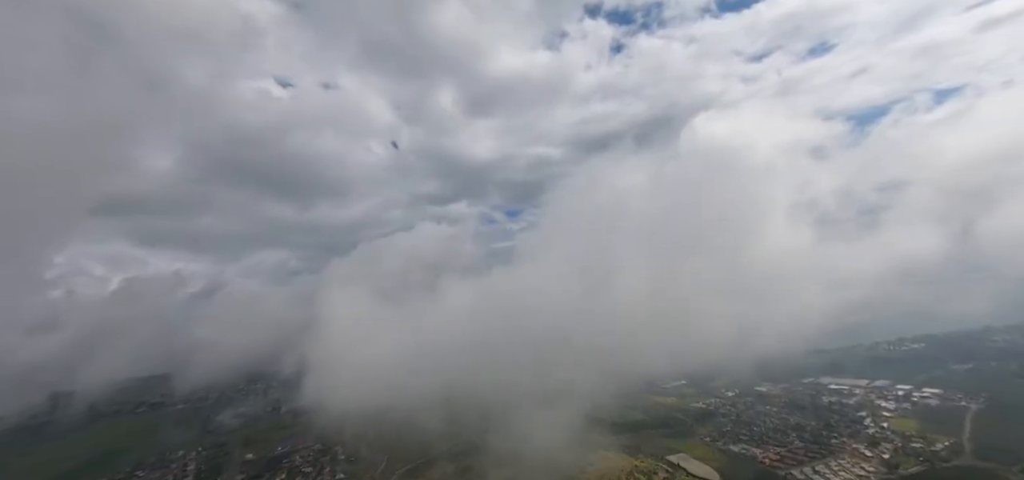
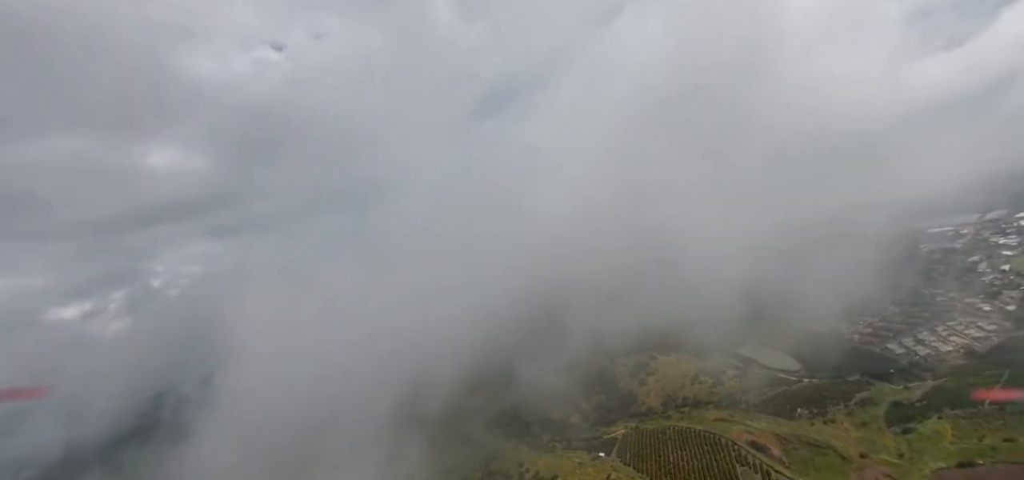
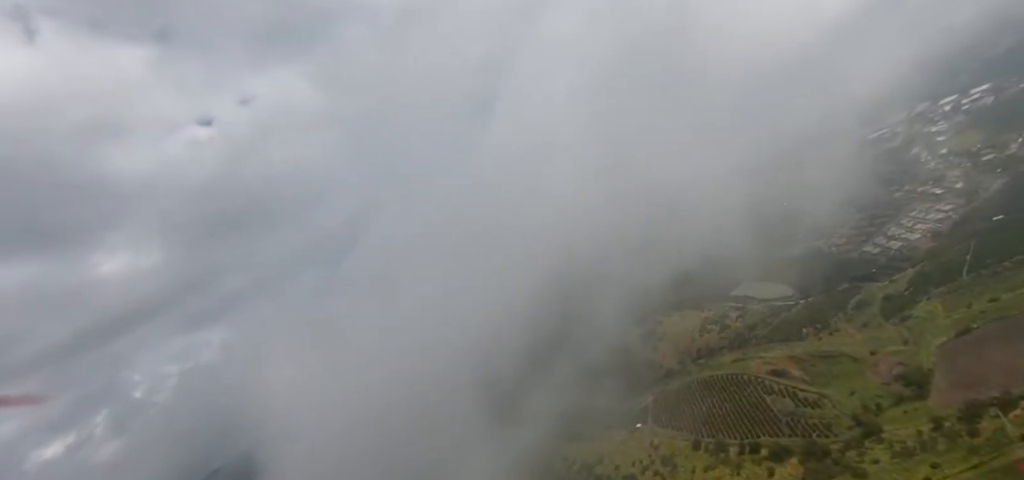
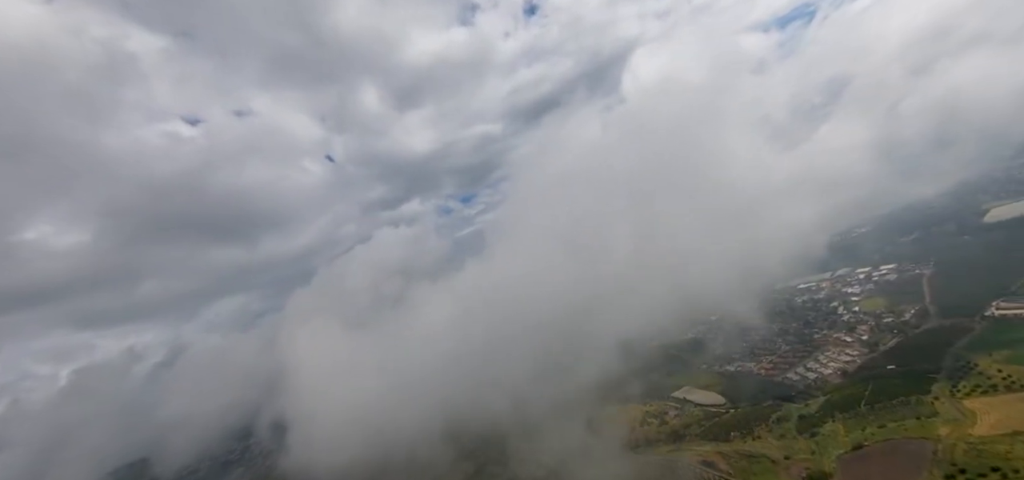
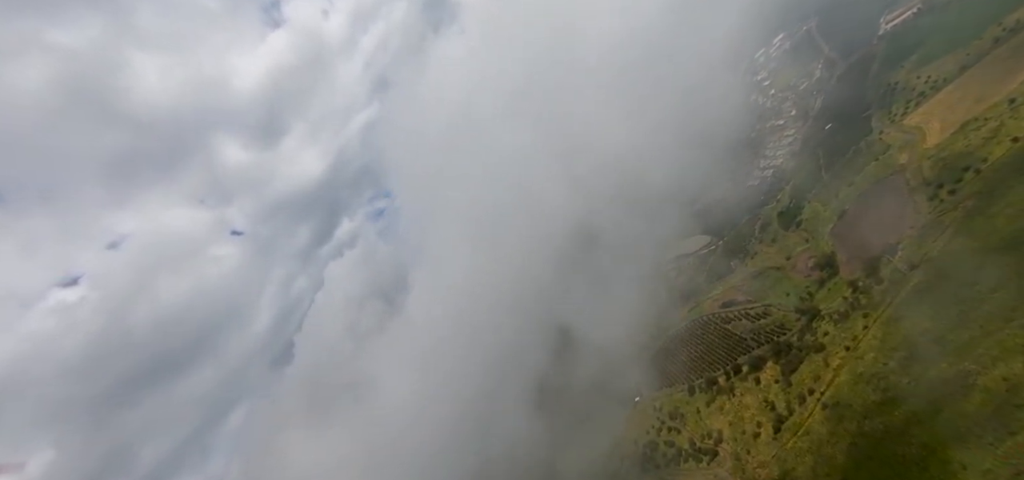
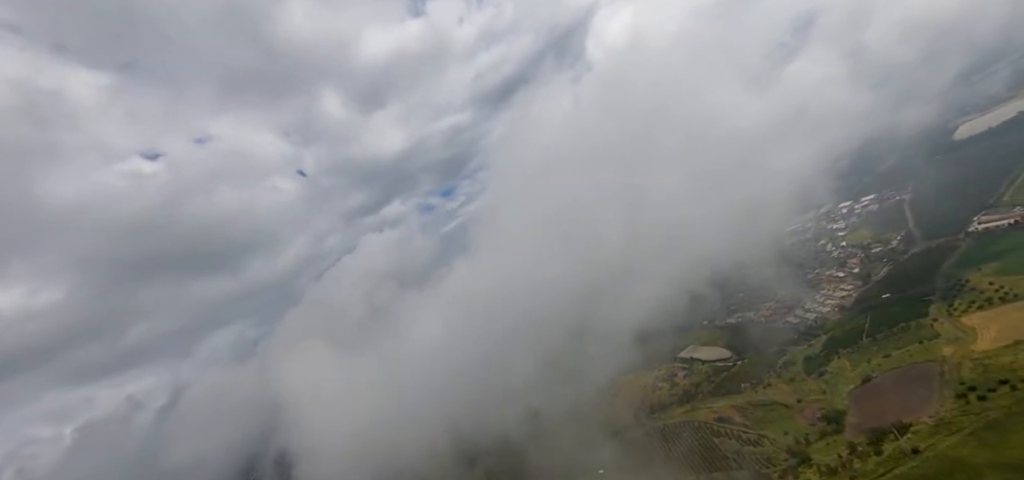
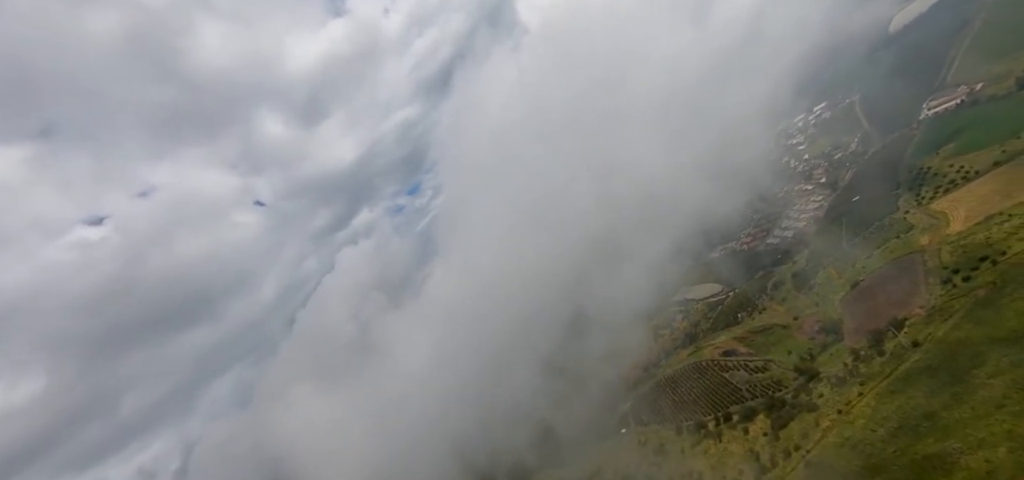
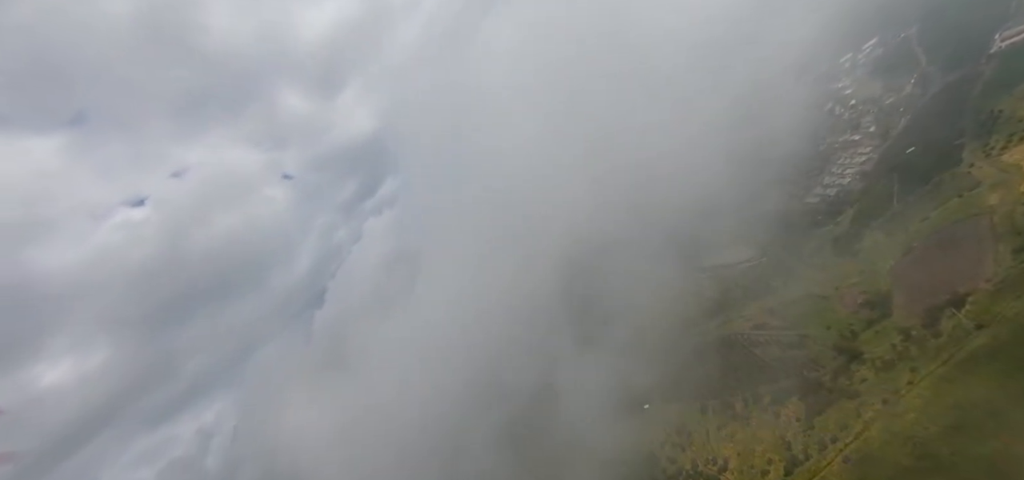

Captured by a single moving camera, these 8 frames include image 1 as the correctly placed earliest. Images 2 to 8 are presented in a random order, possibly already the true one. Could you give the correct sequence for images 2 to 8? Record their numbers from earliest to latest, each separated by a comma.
4, 6, 7, 5, 8, 3, 2
